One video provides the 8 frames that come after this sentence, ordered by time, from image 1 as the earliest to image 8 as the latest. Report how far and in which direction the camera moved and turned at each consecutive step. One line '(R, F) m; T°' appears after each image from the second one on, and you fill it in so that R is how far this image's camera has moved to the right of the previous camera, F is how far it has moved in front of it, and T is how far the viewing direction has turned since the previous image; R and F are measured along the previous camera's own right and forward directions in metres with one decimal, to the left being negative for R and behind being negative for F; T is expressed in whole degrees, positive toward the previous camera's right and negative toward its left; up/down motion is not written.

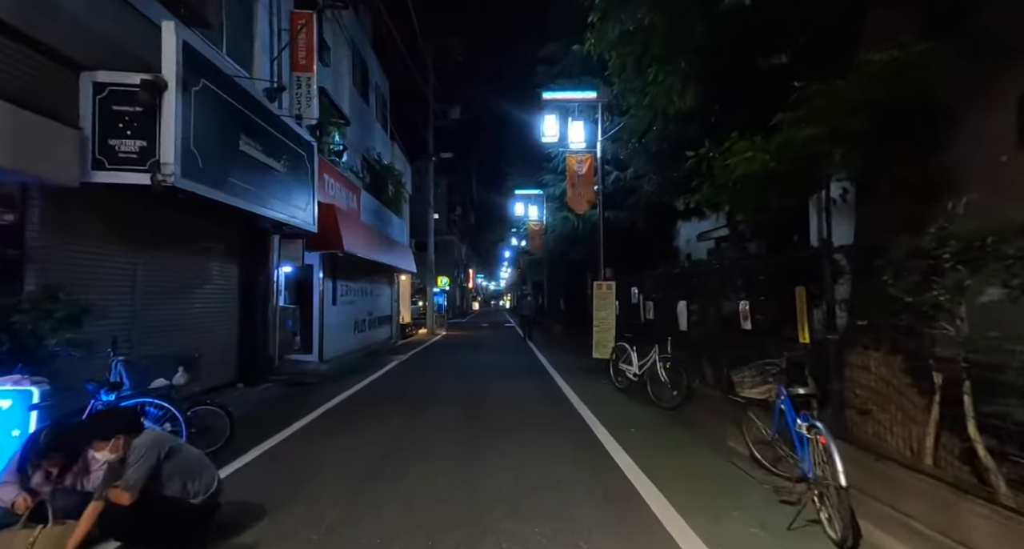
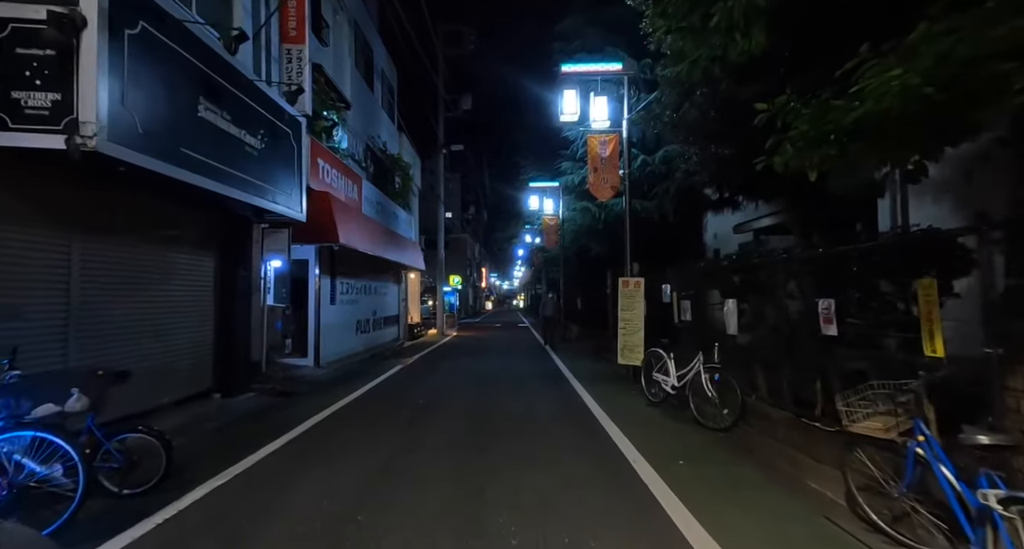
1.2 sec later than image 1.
(0.0, +1.6) m; -1°
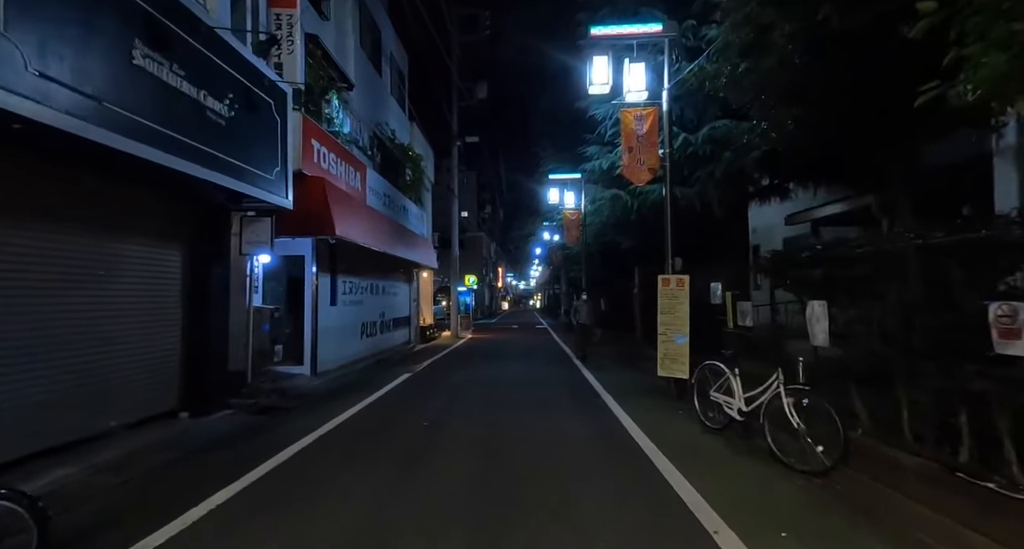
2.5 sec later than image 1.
(-0.1, +1.7) m; -2°
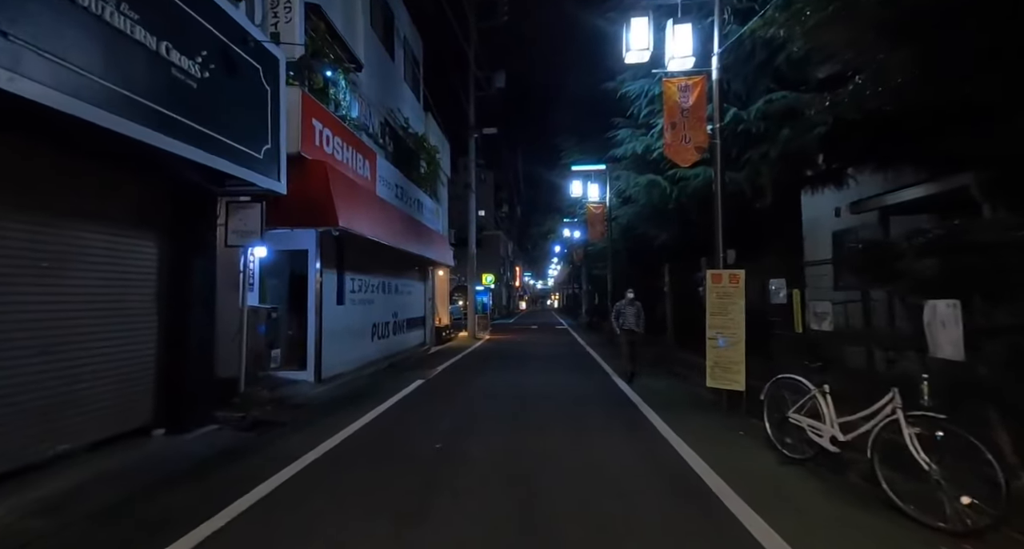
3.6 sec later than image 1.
(-0.2, +1.4) m; -2°
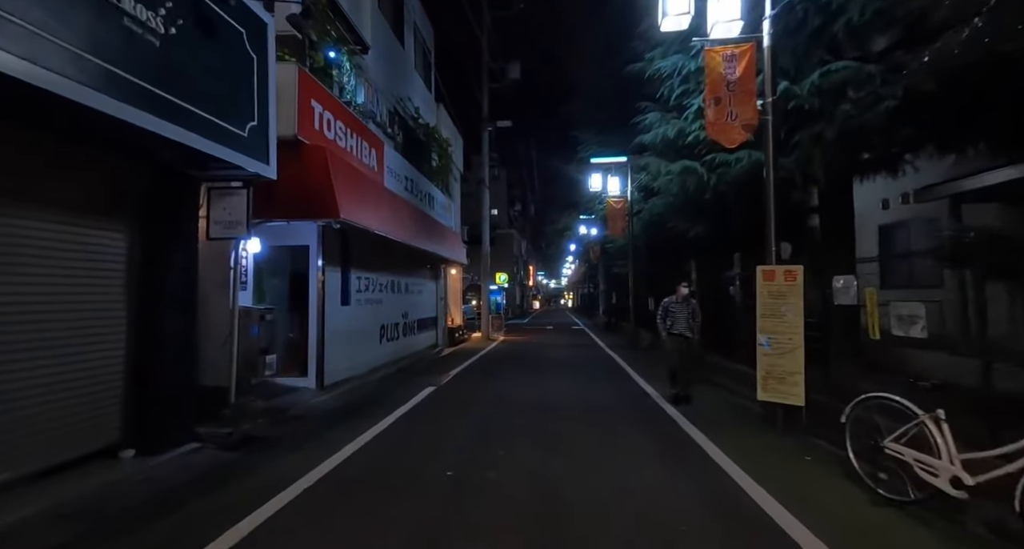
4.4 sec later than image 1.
(-0.1, +1.1) m; -1°
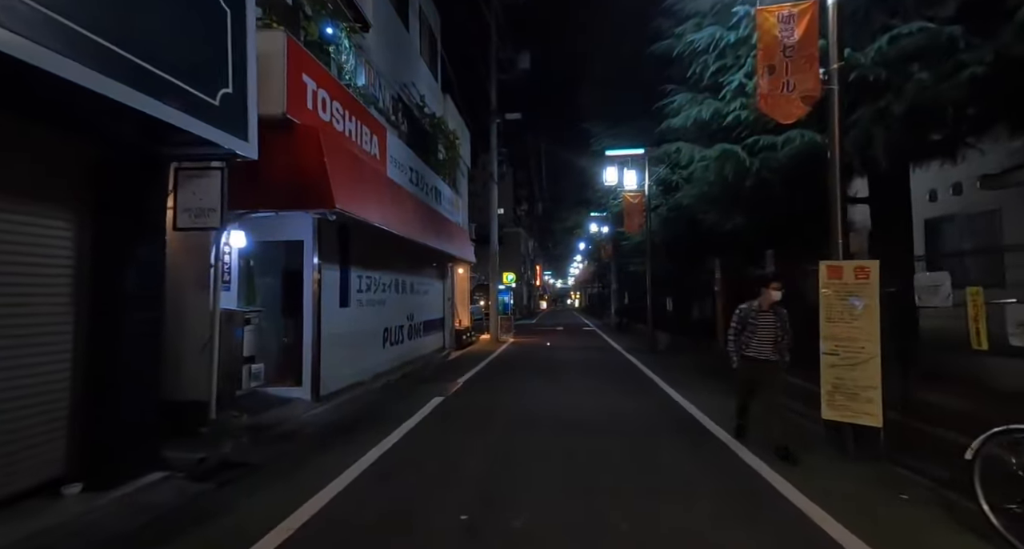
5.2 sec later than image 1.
(-0.2, +1.2) m; -1°
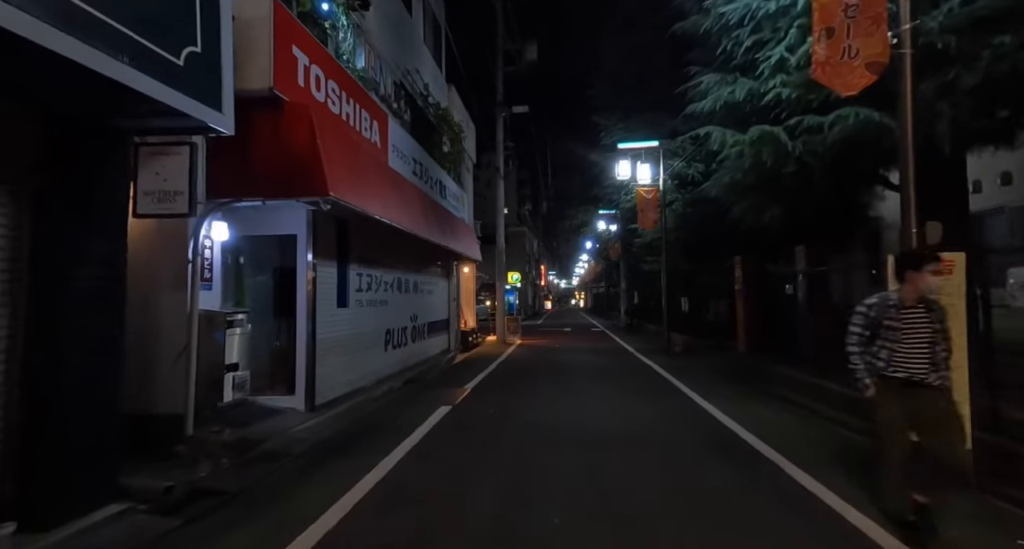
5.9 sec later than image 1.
(-0.2, +0.9) m; 0°
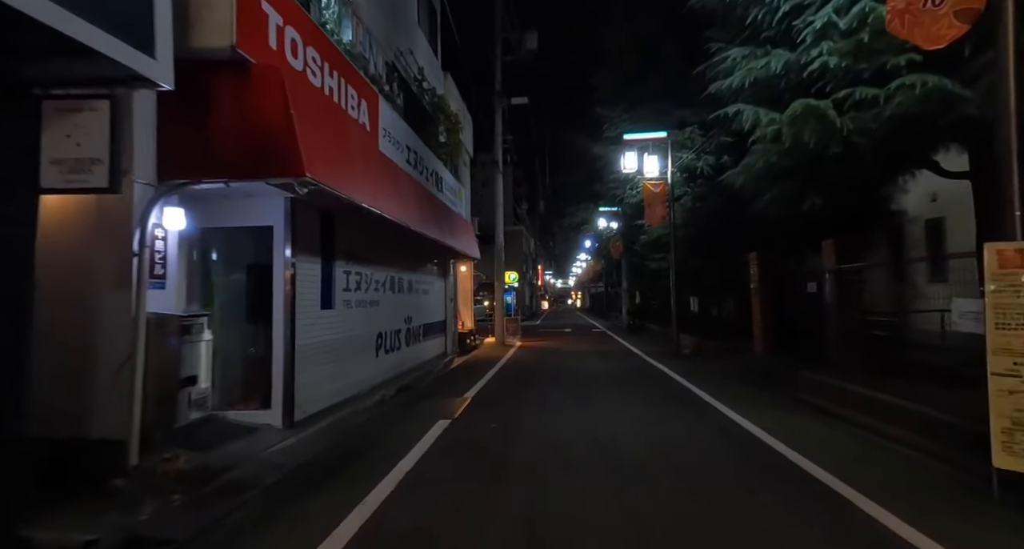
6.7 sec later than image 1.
(-0.2, +1.1) m; 0°
